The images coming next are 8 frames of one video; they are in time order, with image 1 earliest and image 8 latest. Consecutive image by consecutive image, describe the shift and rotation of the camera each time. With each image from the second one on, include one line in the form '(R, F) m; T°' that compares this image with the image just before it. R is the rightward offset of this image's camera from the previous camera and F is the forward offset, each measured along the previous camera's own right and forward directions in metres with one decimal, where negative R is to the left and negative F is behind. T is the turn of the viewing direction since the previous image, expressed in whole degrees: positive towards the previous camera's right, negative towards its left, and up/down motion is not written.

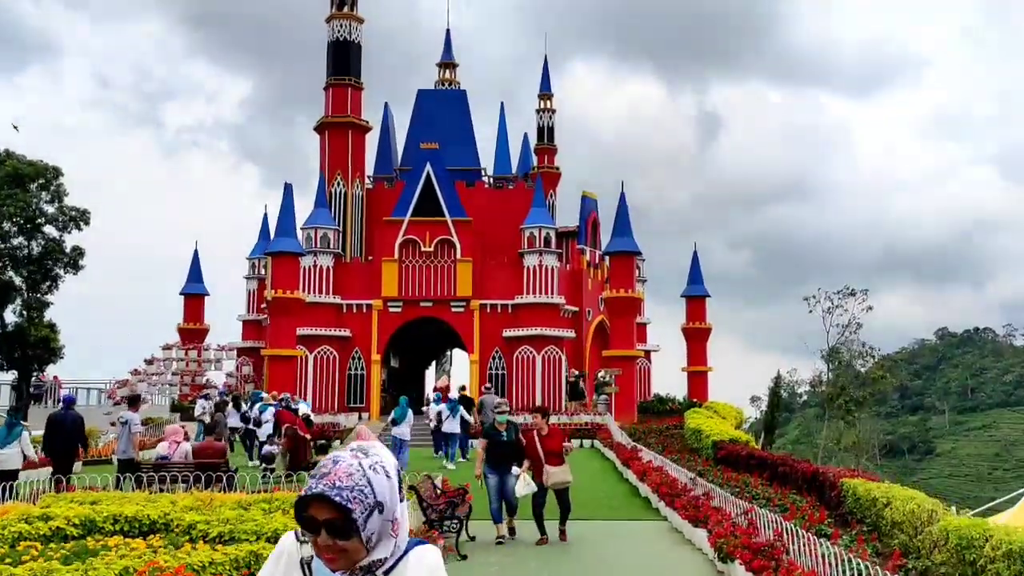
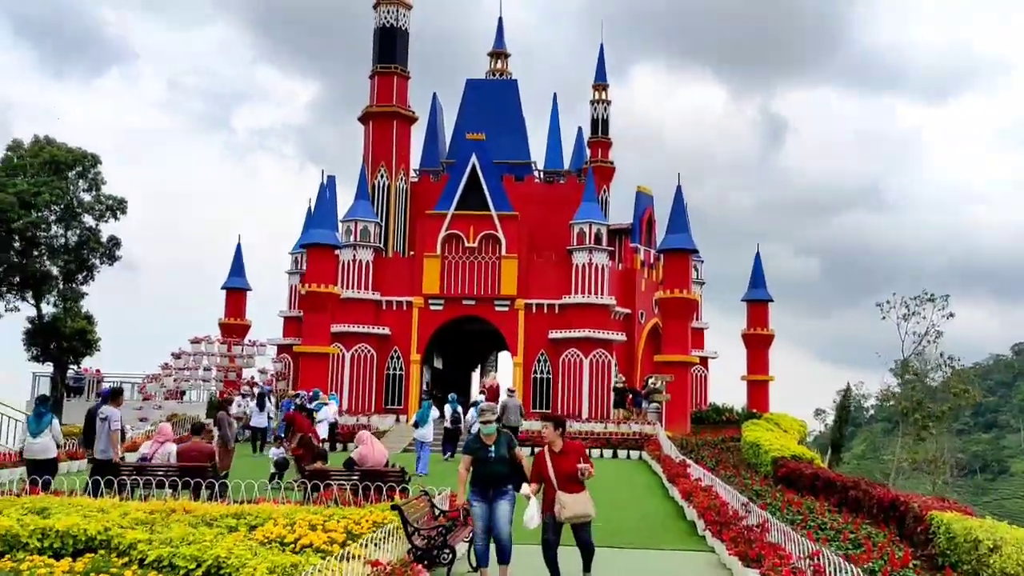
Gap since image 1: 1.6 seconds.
(+0.4, +1.8) m; -4°
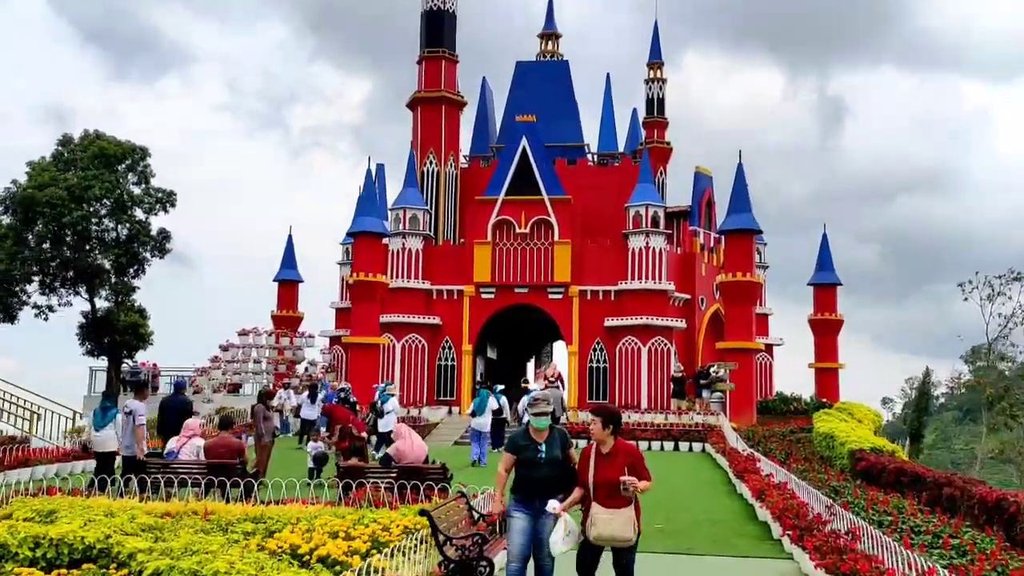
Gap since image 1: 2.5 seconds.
(+0.1, +1.1) m; -4°
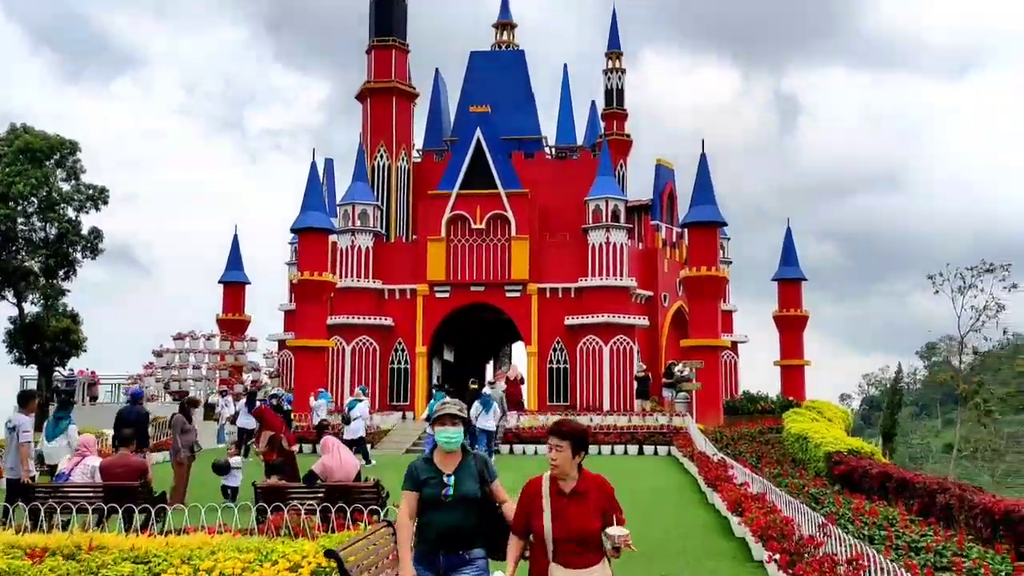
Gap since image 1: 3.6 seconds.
(+0.2, +1.3) m; +2°
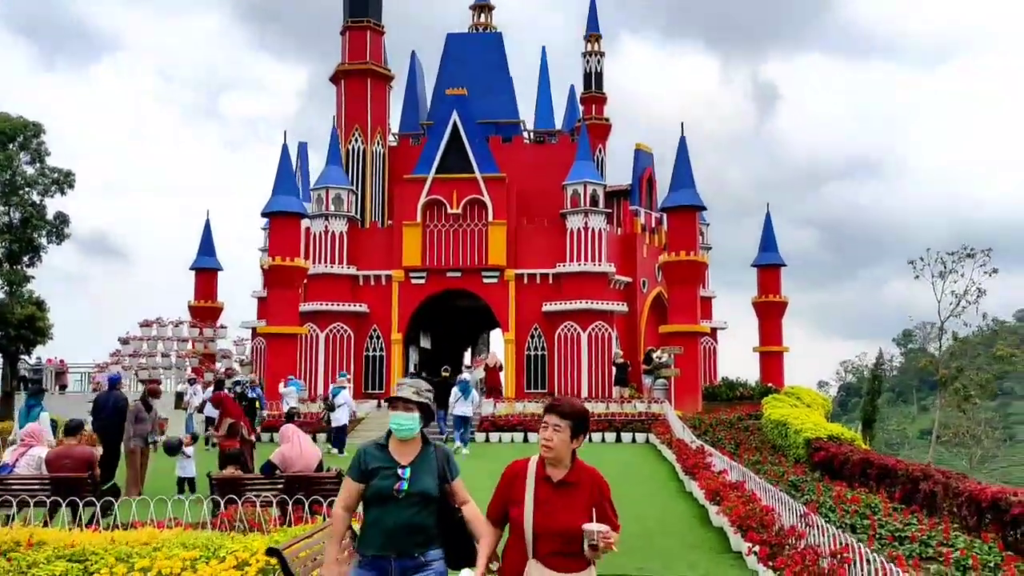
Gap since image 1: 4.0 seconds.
(+0.1, +0.4) m; +1°
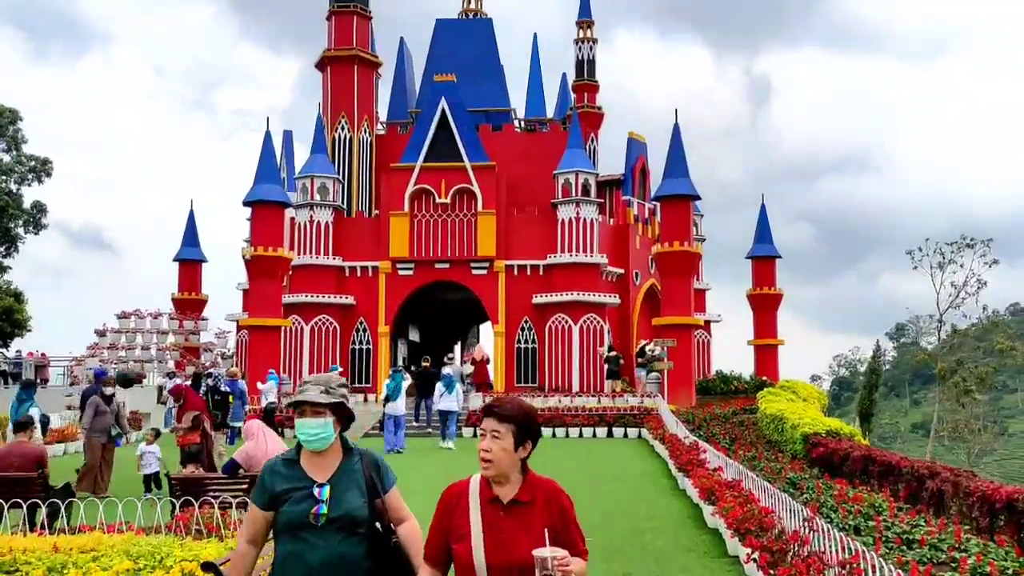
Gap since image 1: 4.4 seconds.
(+0.1, +0.6) m; 0°
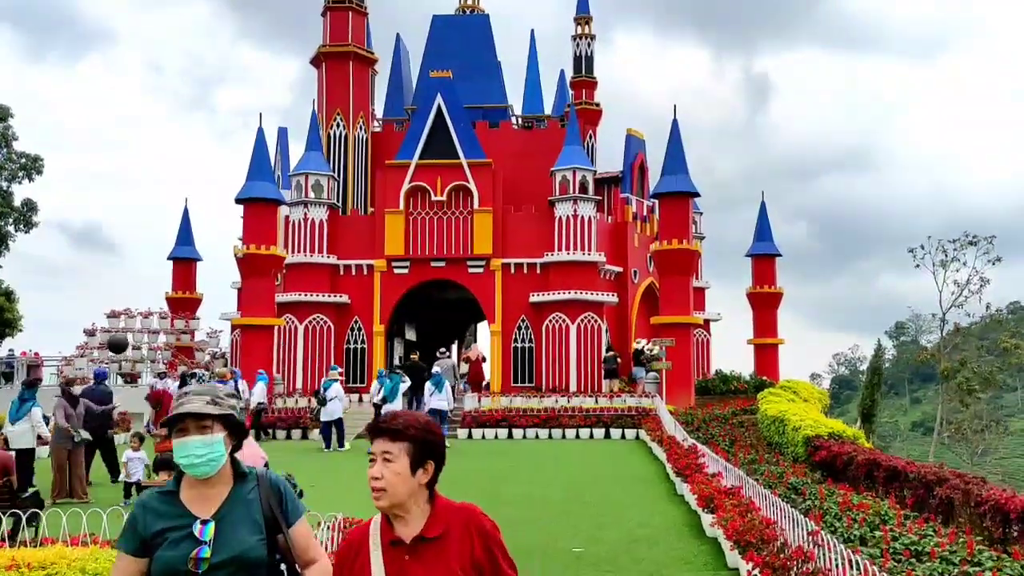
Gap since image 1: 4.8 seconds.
(+0.1, +0.4) m; 0°
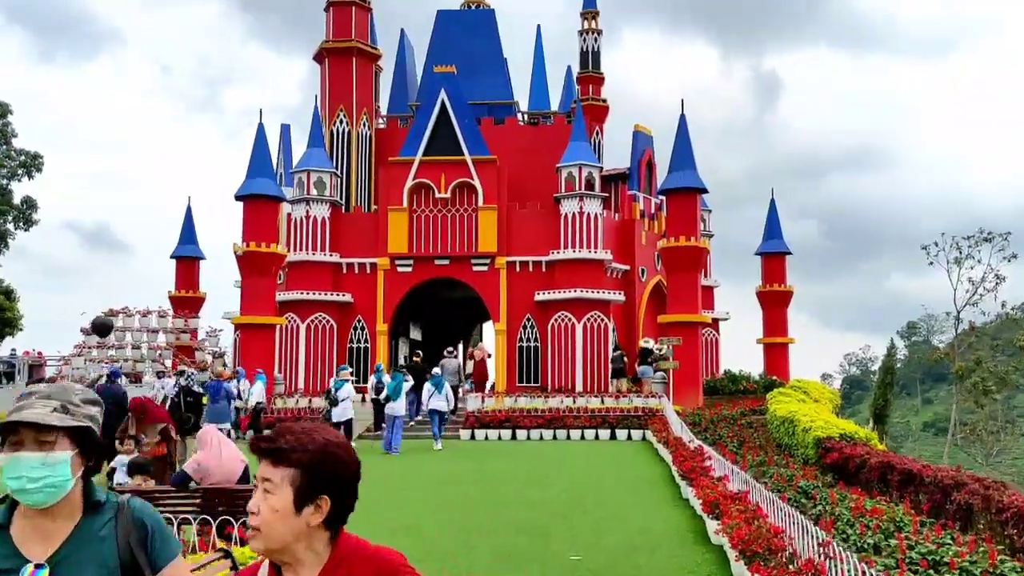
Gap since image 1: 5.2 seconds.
(+0.1, +0.4) m; -1°
